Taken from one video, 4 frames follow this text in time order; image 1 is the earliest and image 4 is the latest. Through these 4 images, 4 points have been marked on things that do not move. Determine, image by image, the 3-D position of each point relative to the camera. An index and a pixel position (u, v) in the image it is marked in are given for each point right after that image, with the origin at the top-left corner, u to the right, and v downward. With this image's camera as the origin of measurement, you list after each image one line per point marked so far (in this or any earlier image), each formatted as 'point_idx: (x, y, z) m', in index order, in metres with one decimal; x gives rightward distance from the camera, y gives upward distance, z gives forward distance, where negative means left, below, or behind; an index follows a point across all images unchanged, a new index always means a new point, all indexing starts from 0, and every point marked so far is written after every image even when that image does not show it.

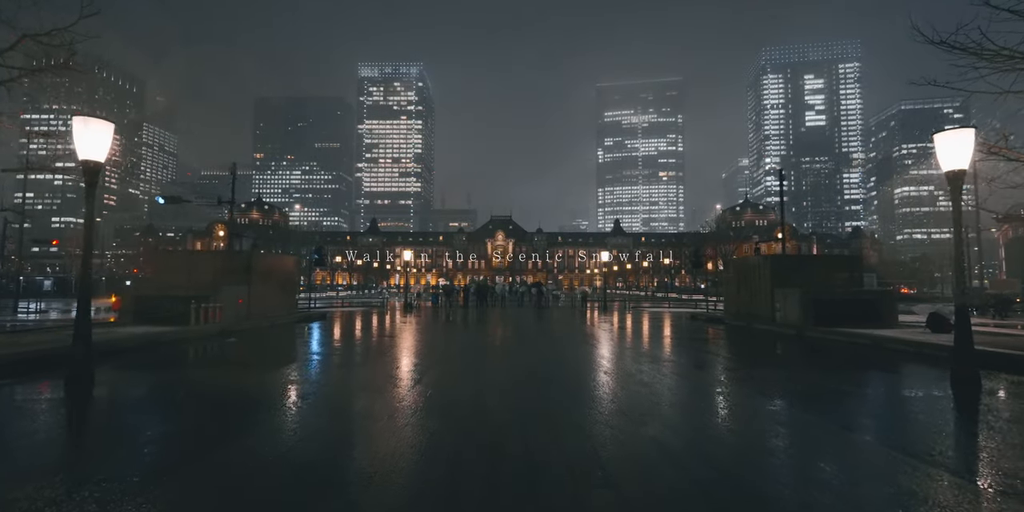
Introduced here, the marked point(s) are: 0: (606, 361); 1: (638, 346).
0: (+2.3, -2.7, +13.7) m
1: (+3.5, -2.7, +15.9) m
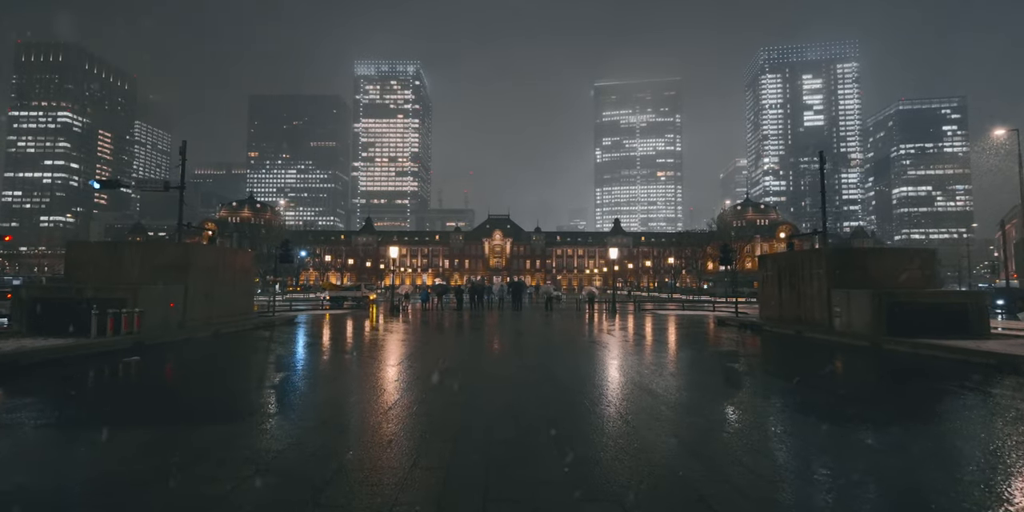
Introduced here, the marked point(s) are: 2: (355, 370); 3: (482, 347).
0: (+2.2, -2.6, +12.2) m
1: (+3.4, -2.6, +14.5) m
2: (-3.3, -2.5, +11.3) m
3: (-0.8, -2.5, +14.7) m
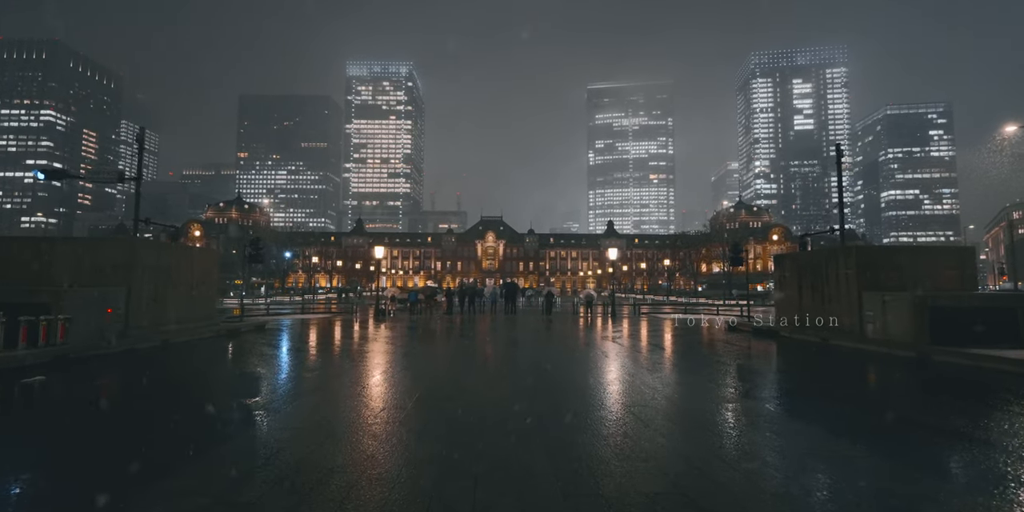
0: (+2.1, -2.6, +11.5) m
1: (+3.3, -2.7, +13.8) m
2: (-3.4, -2.5, +10.5) m
3: (-1.0, -2.6, +13.9) m
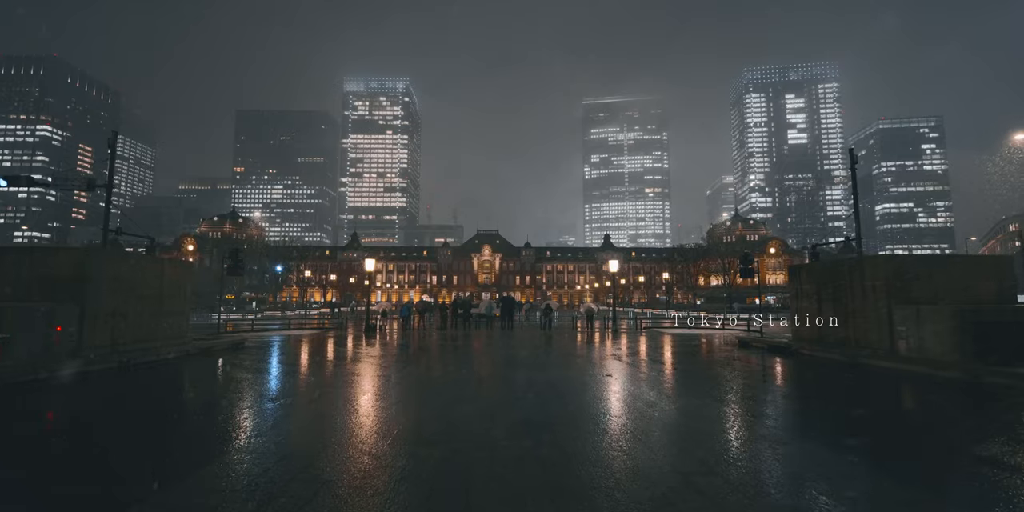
0: (+2.0, -2.8, +11.0) m
1: (+3.2, -3.0, +13.2) m
2: (-3.5, -2.7, +9.9) m
3: (-1.1, -2.9, +13.4) m
